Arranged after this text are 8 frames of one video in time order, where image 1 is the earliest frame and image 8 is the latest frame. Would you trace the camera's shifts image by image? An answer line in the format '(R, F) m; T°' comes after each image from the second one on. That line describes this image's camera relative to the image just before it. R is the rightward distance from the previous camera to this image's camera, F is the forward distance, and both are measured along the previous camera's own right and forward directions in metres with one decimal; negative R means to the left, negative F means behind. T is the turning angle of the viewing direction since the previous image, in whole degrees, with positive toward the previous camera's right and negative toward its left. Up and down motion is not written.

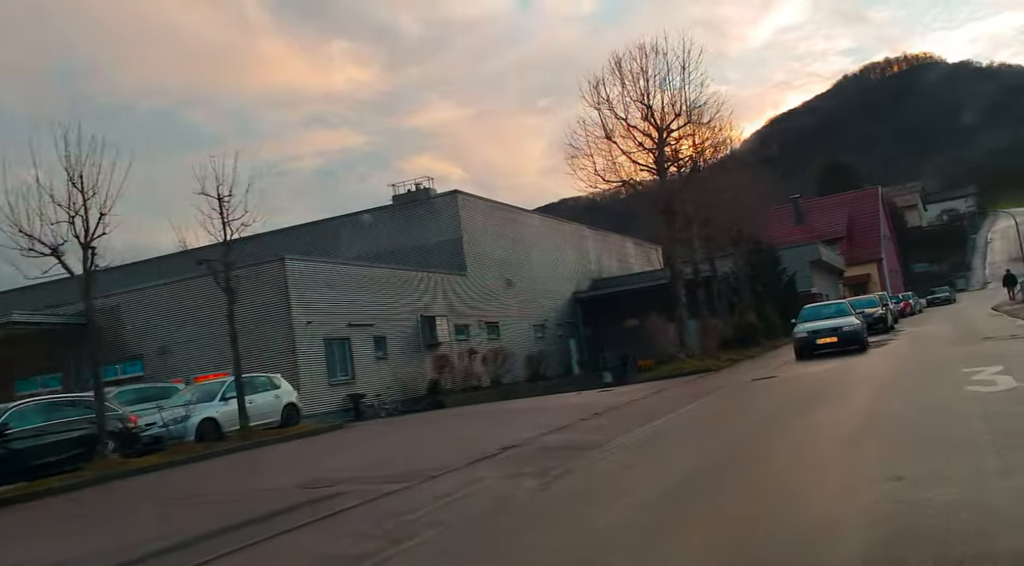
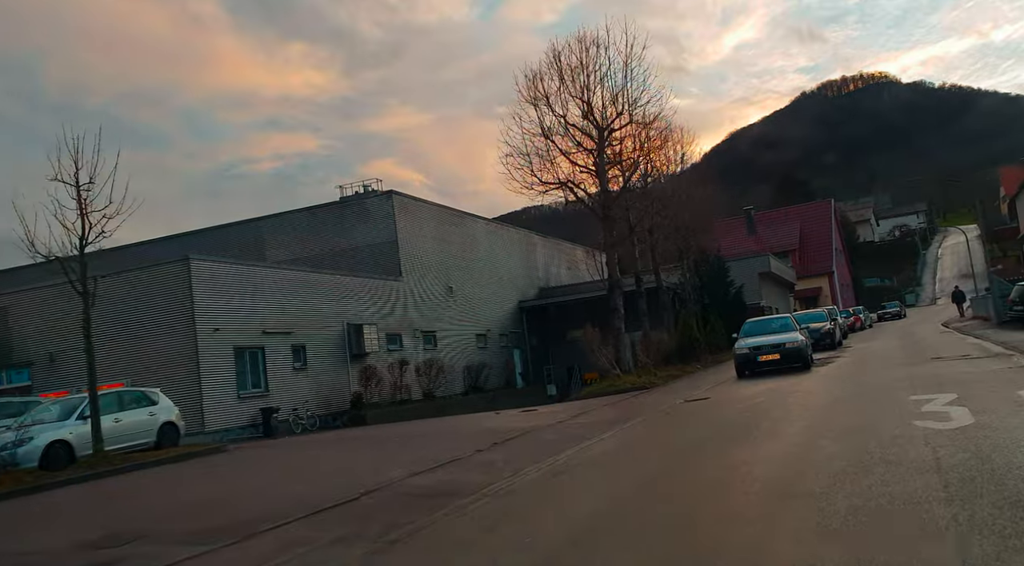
(+1.0, +1.7) m; +3°
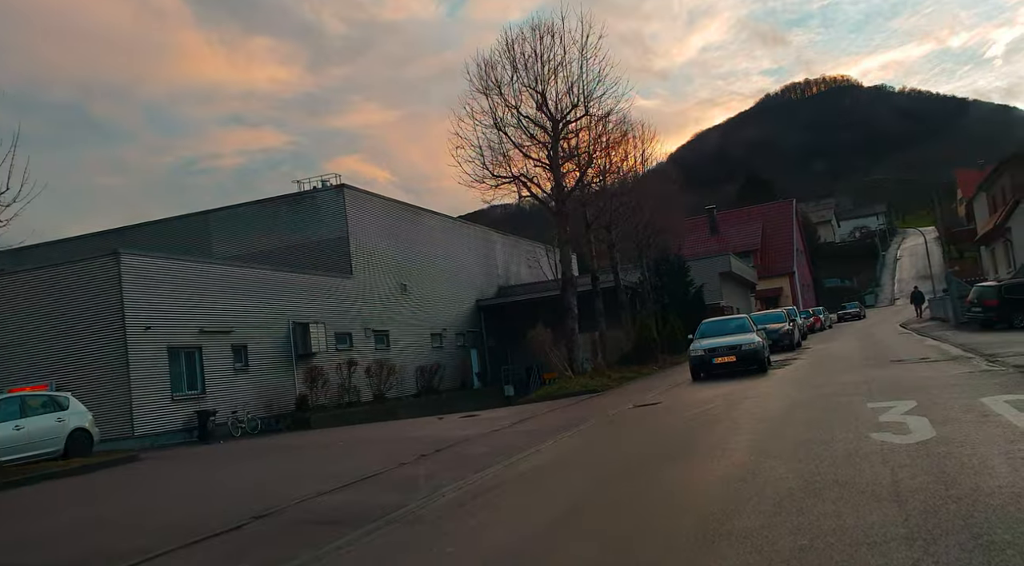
(+0.5, +0.9) m; +2°
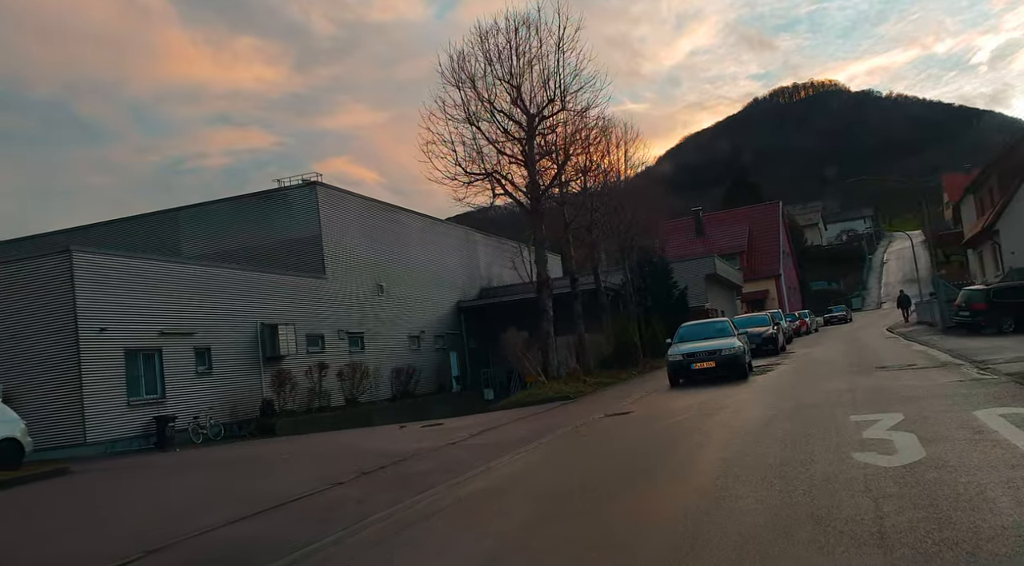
(+0.4, +0.9) m; +1°
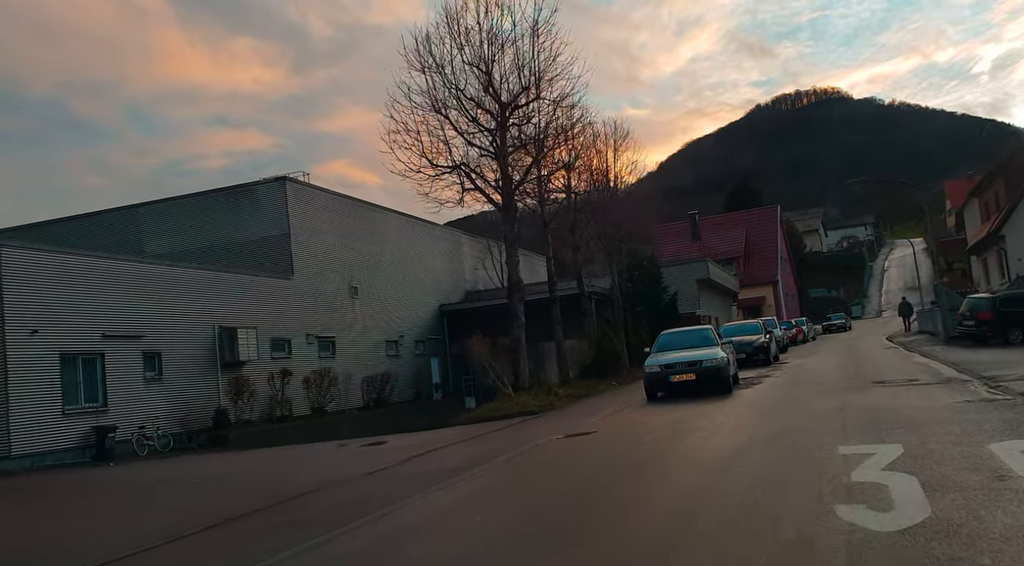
(+0.8, +1.6) m; 0°
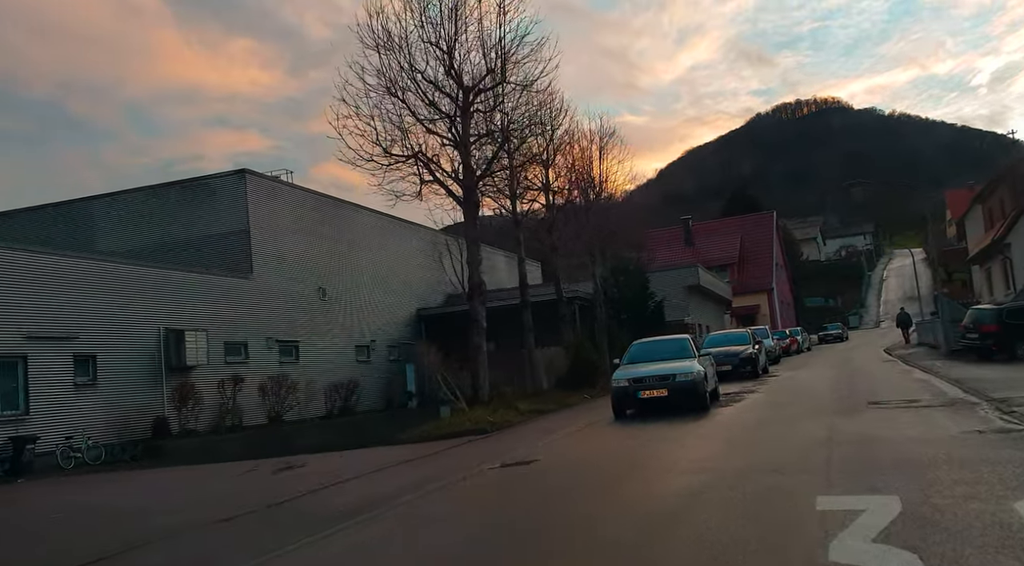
(+0.8, +1.7) m; 0°
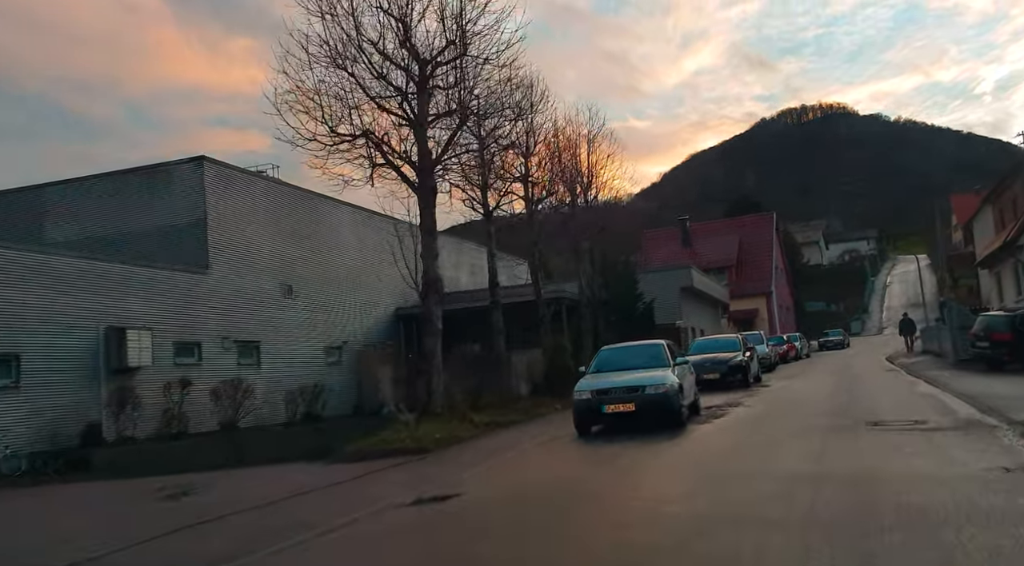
(+0.8, +1.8) m; 0°
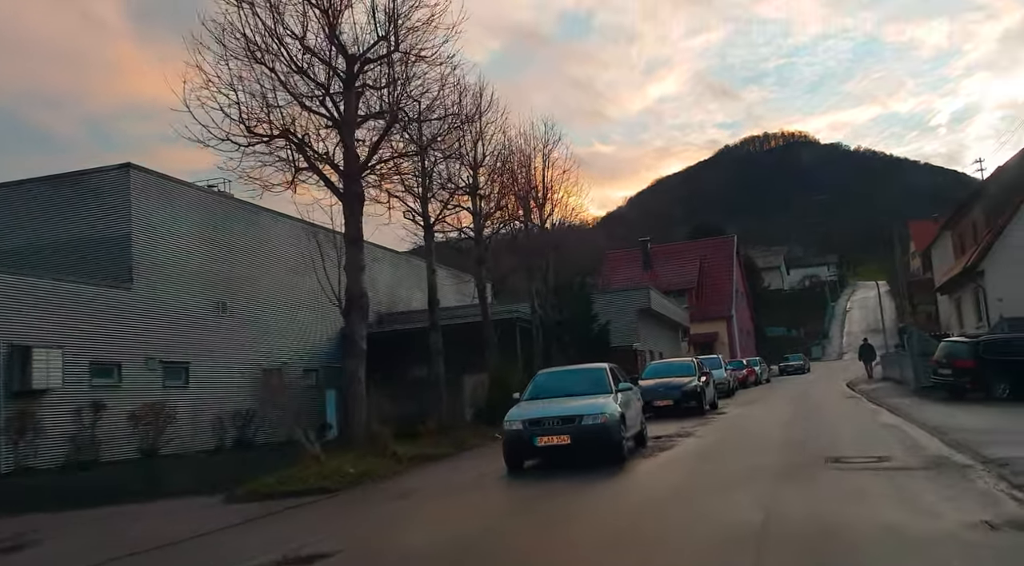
(+0.6, +1.3) m; +2°
